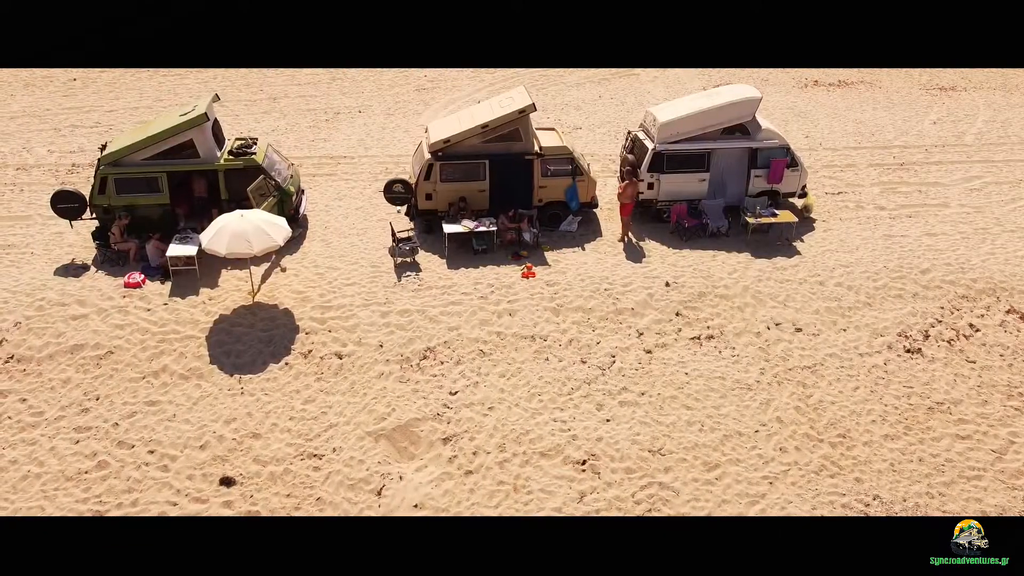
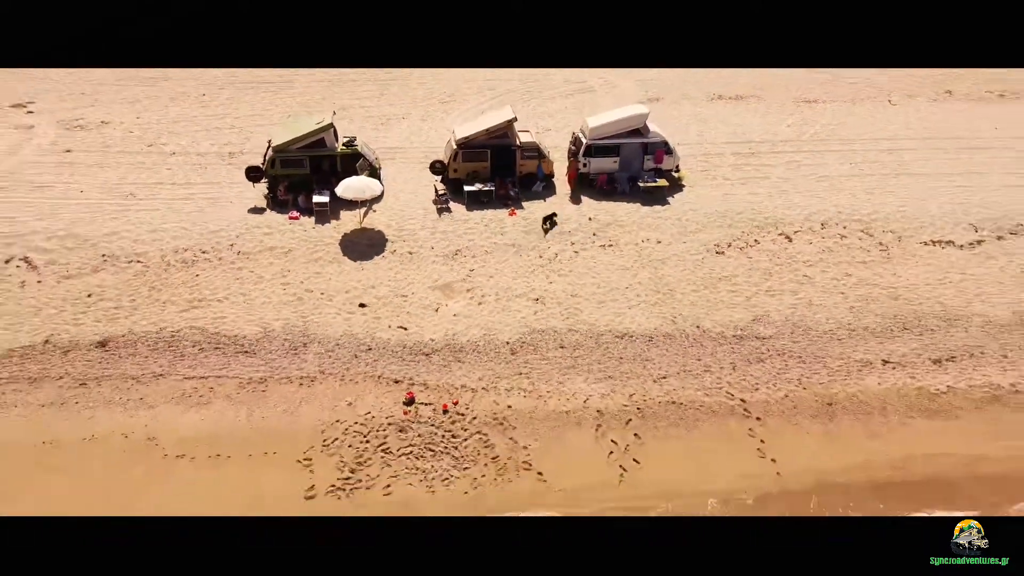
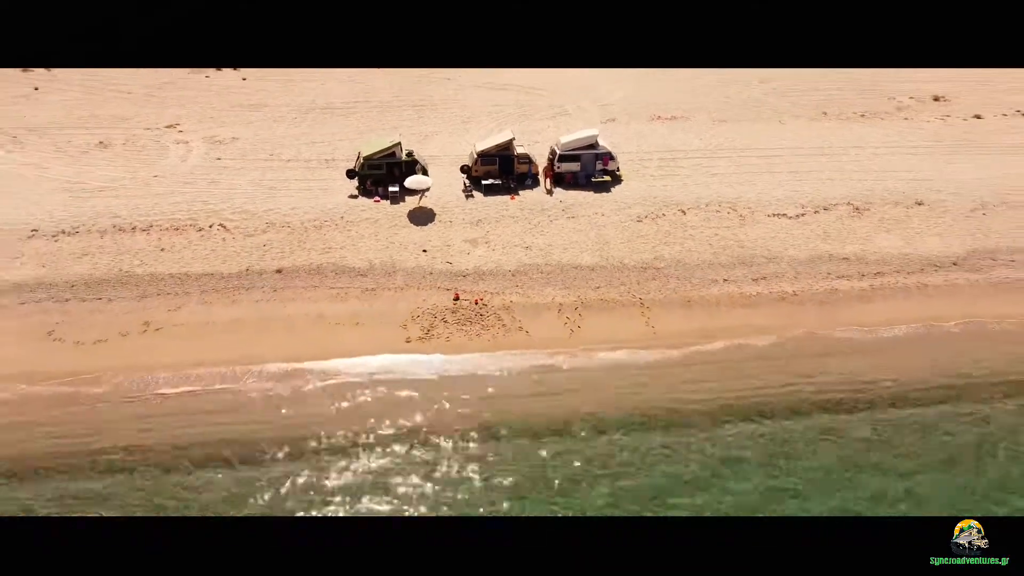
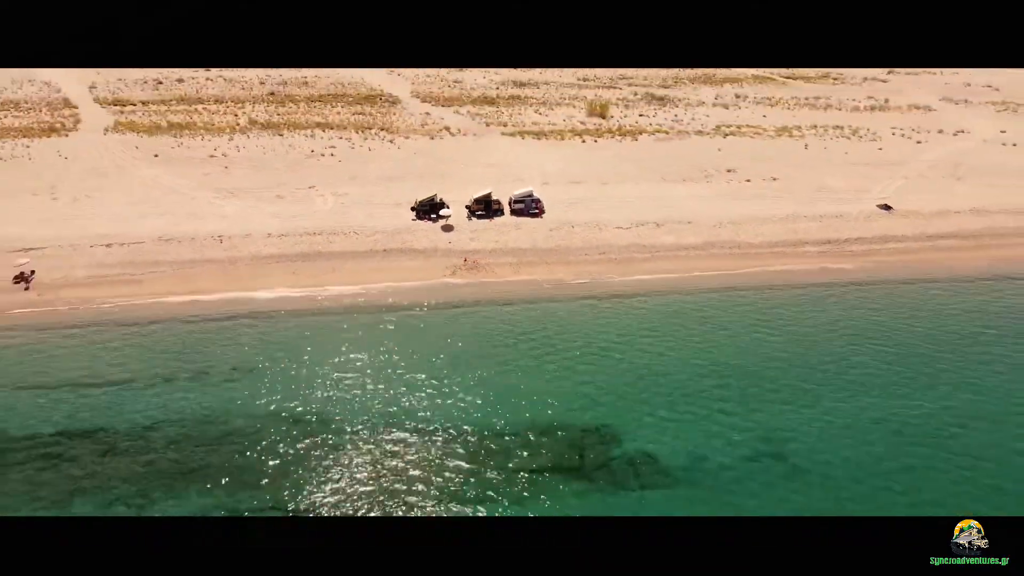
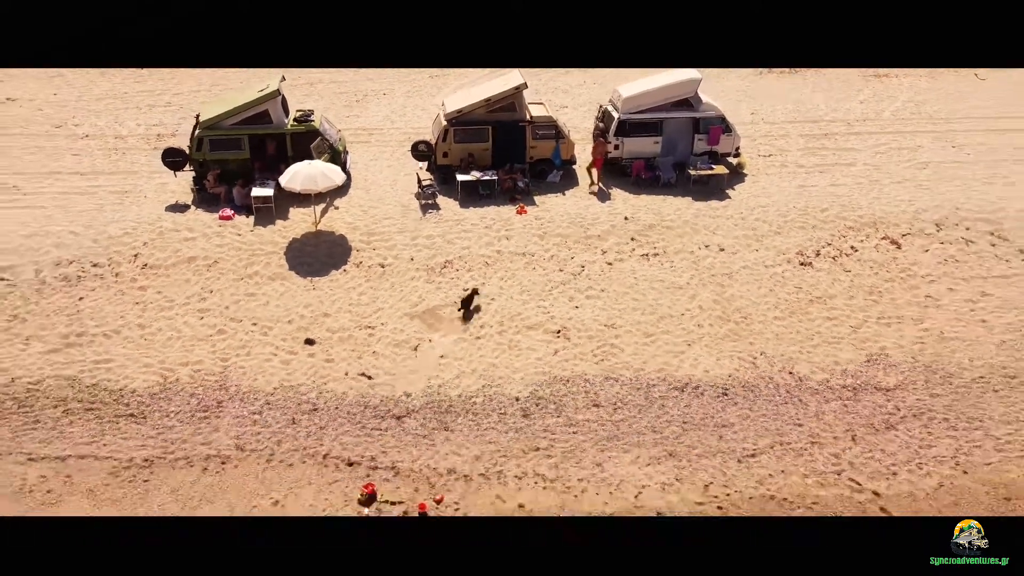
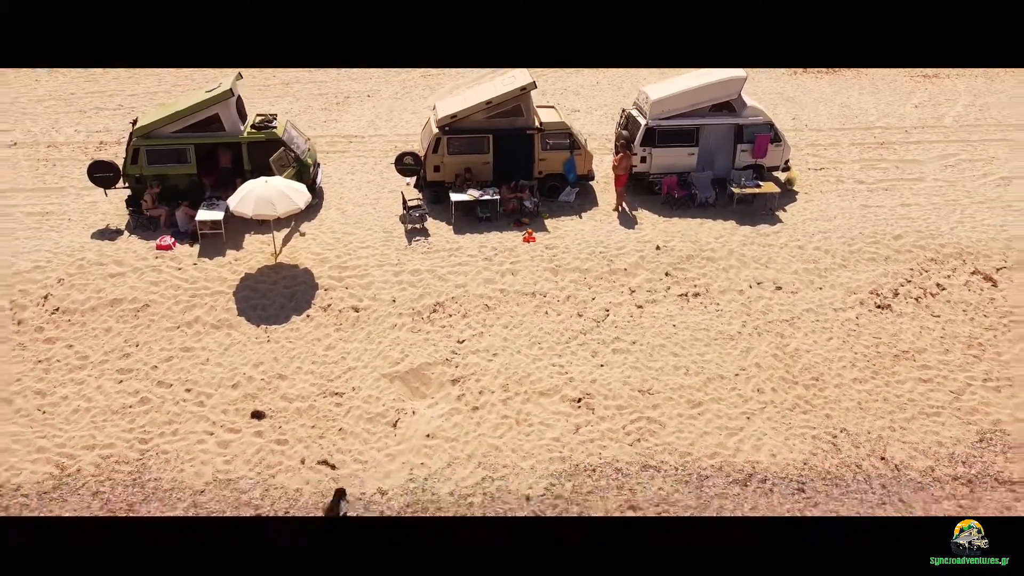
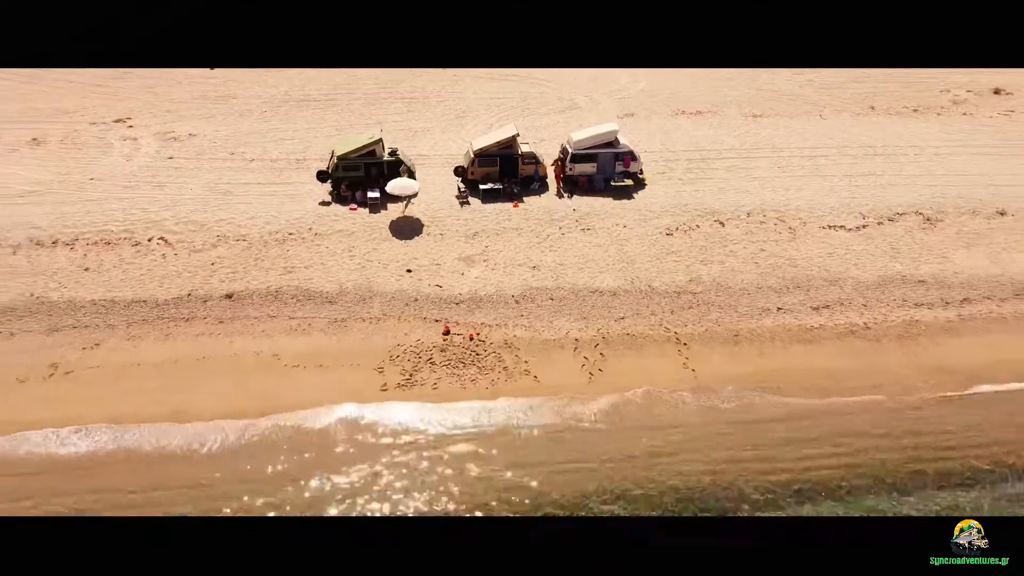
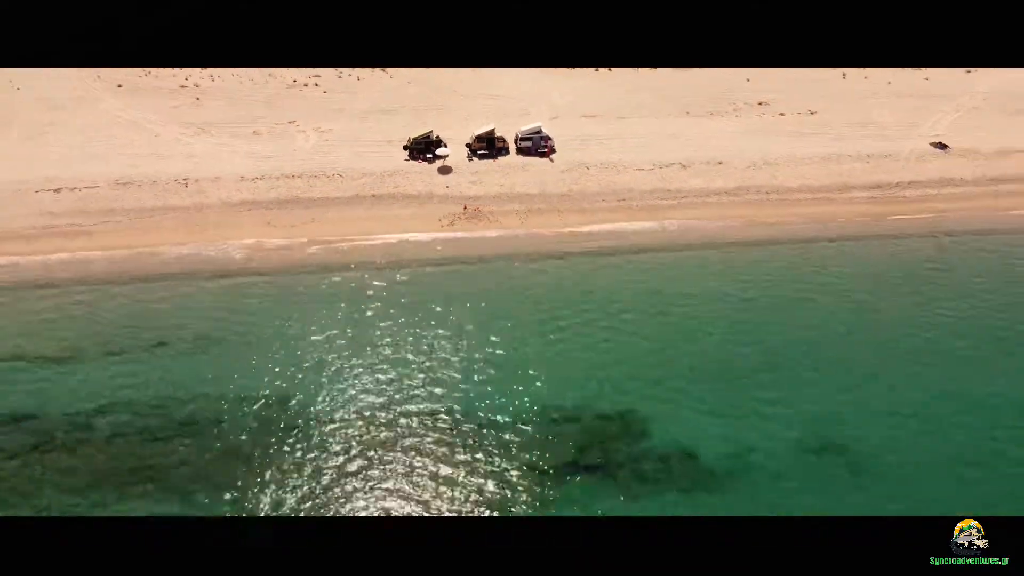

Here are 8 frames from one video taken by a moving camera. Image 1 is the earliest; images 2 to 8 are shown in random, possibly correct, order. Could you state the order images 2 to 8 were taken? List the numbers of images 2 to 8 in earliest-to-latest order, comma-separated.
6, 5, 2, 7, 3, 8, 4
